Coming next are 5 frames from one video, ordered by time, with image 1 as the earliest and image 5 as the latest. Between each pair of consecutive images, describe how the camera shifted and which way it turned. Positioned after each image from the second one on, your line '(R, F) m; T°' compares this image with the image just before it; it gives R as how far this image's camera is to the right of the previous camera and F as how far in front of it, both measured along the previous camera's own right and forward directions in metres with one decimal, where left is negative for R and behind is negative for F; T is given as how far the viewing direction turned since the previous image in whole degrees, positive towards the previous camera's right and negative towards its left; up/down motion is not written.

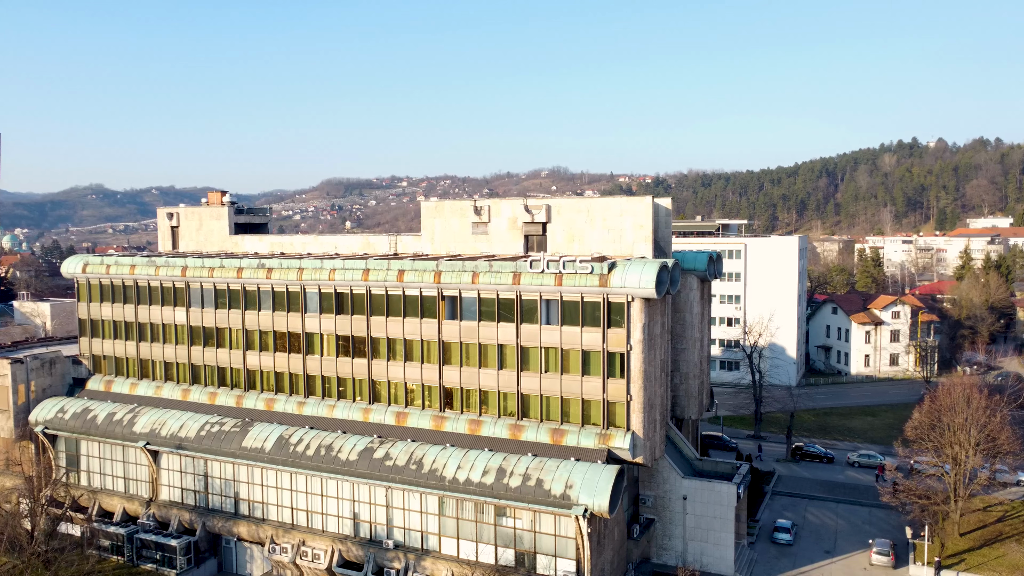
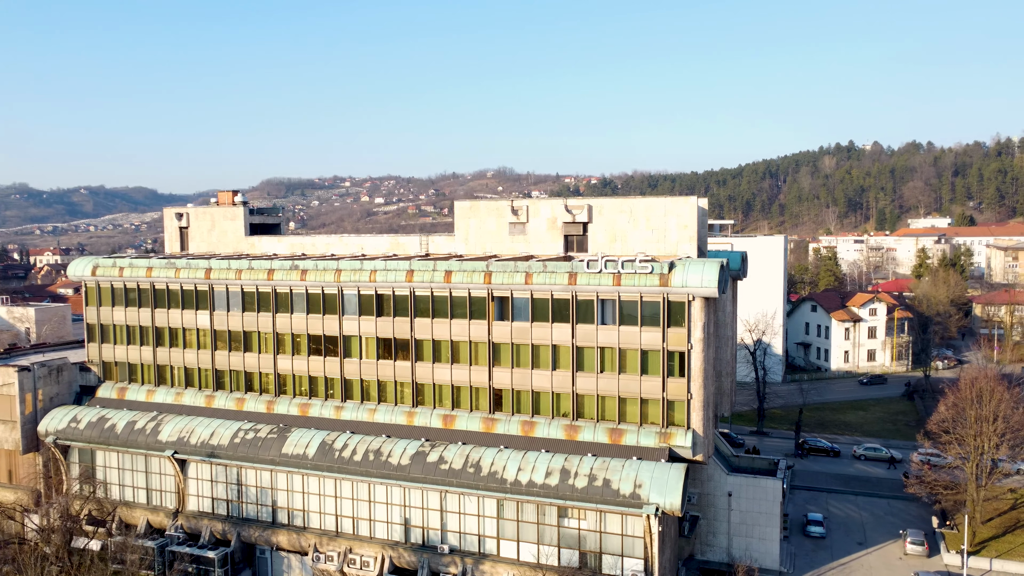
(-4.8, +0.4) m; +4°
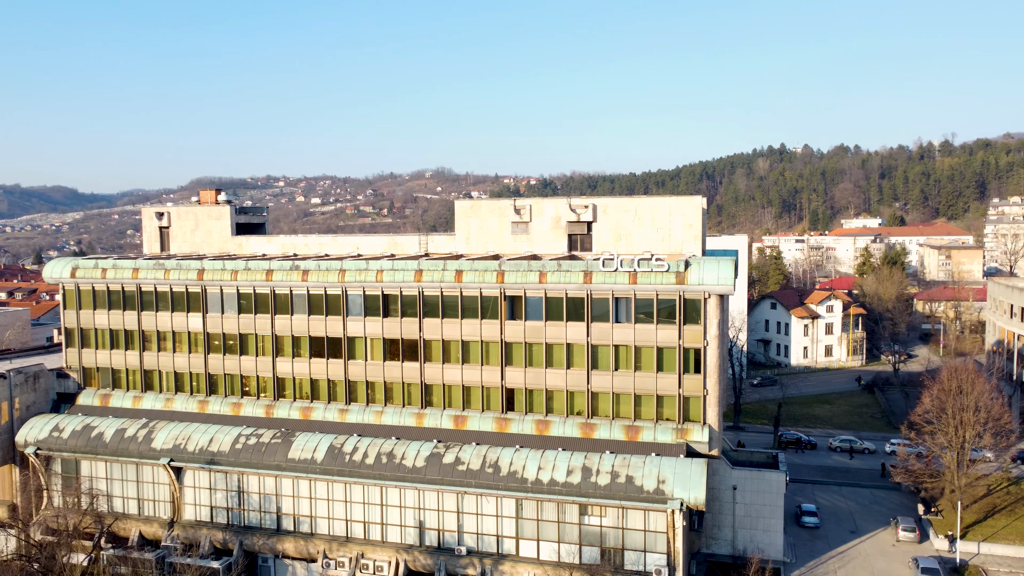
(-3.3, +0.2) m; +4°
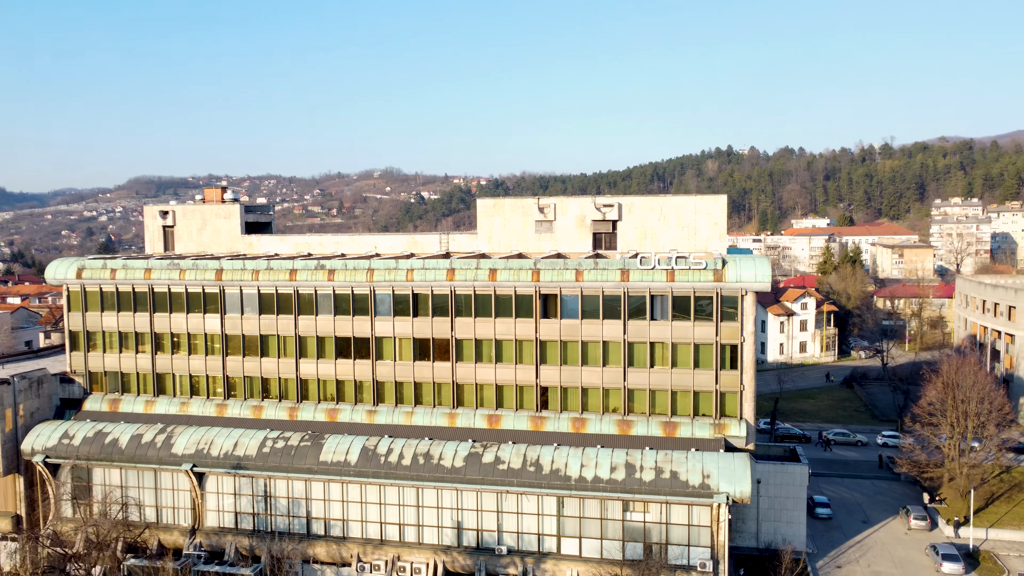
(-3.9, +0.1) m; +4°
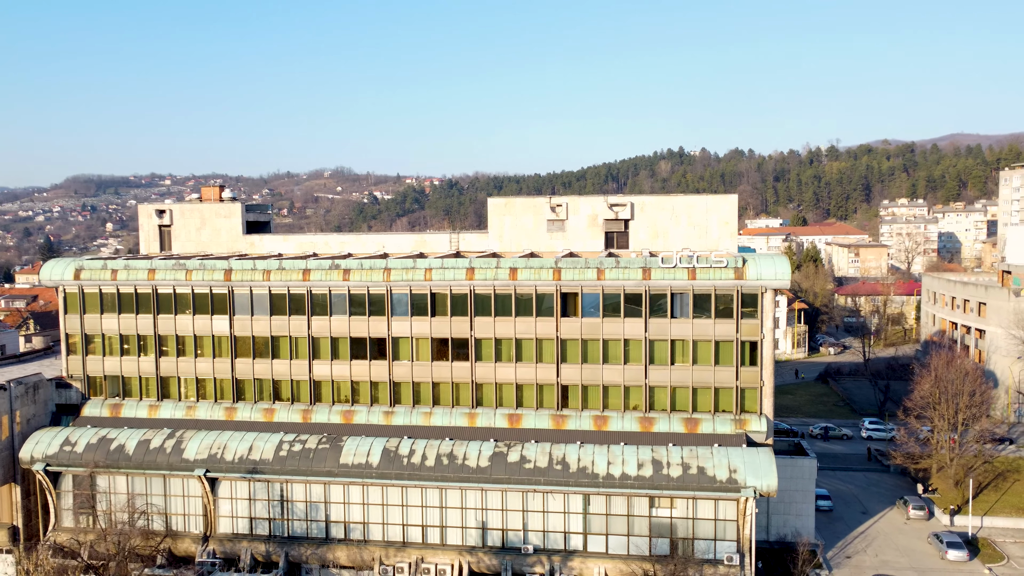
(-3.1, +0.1) m; +3°
